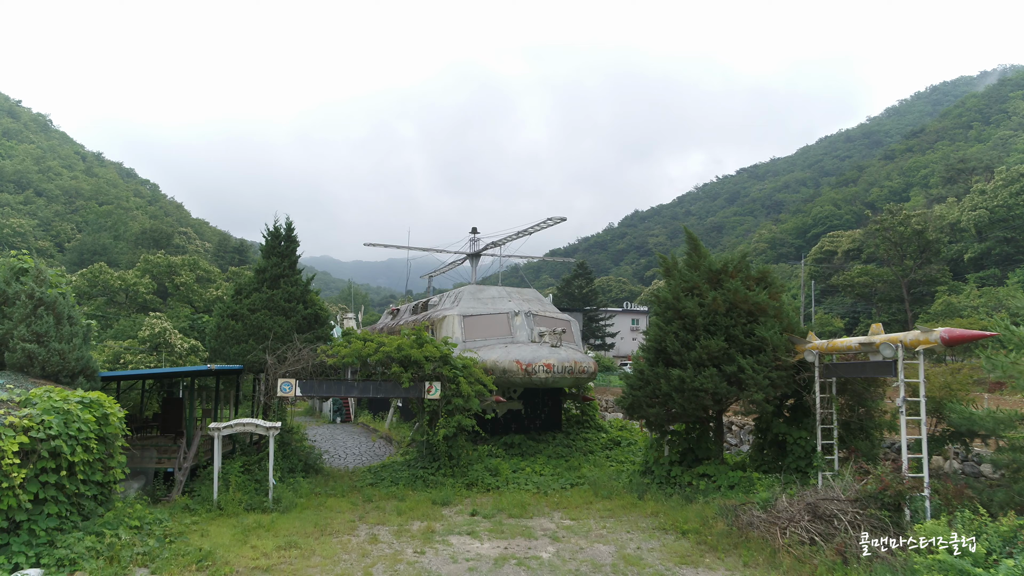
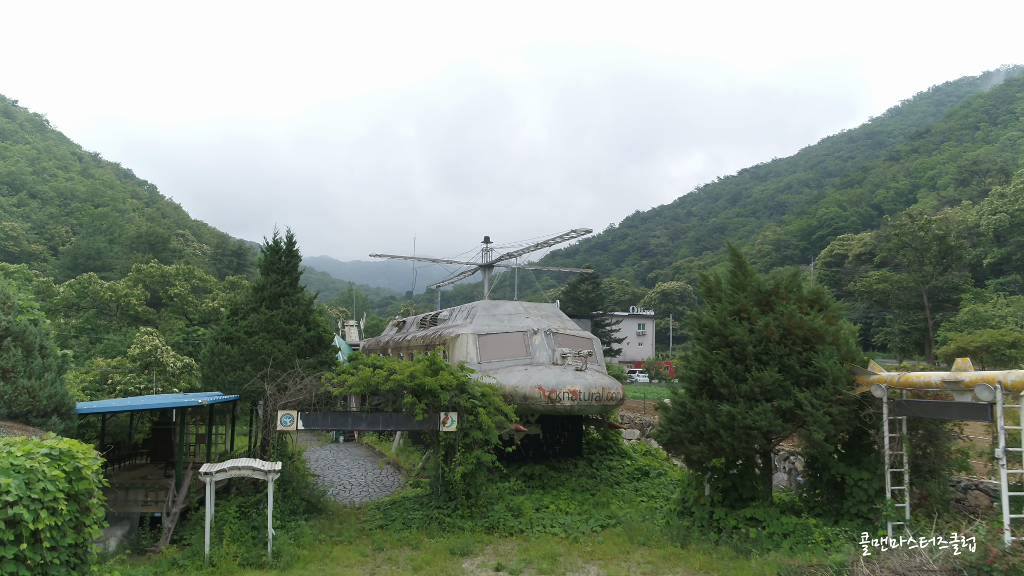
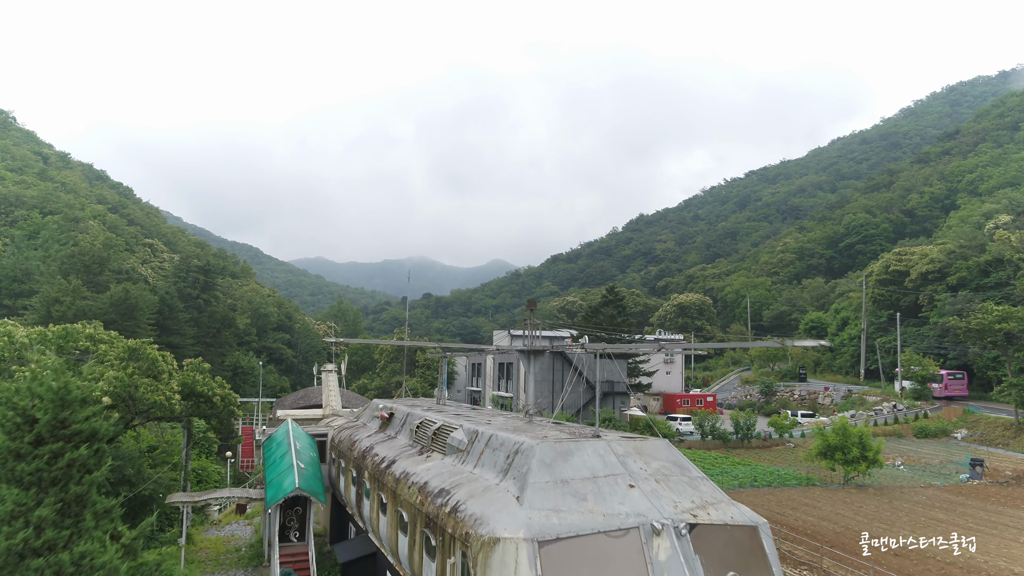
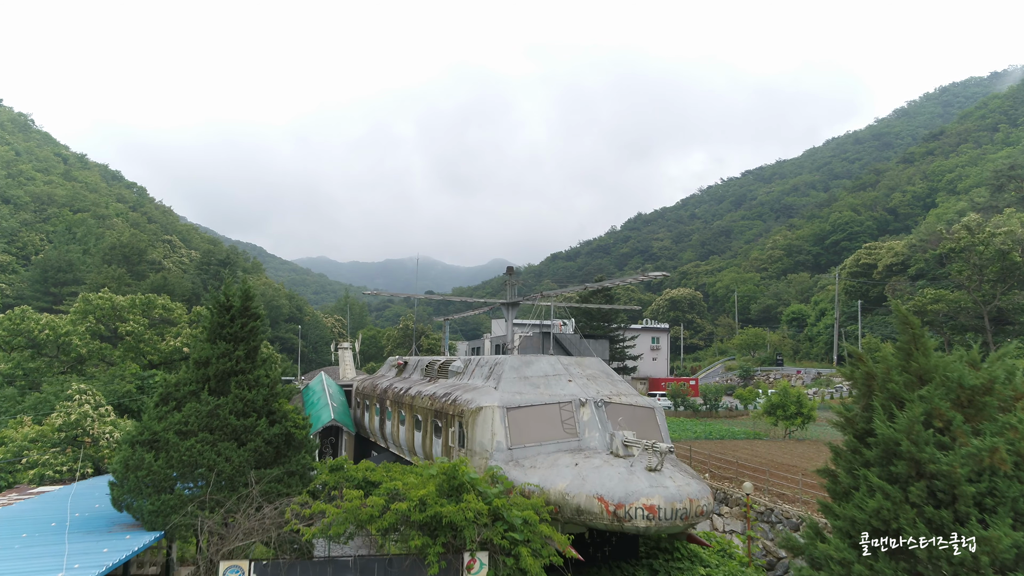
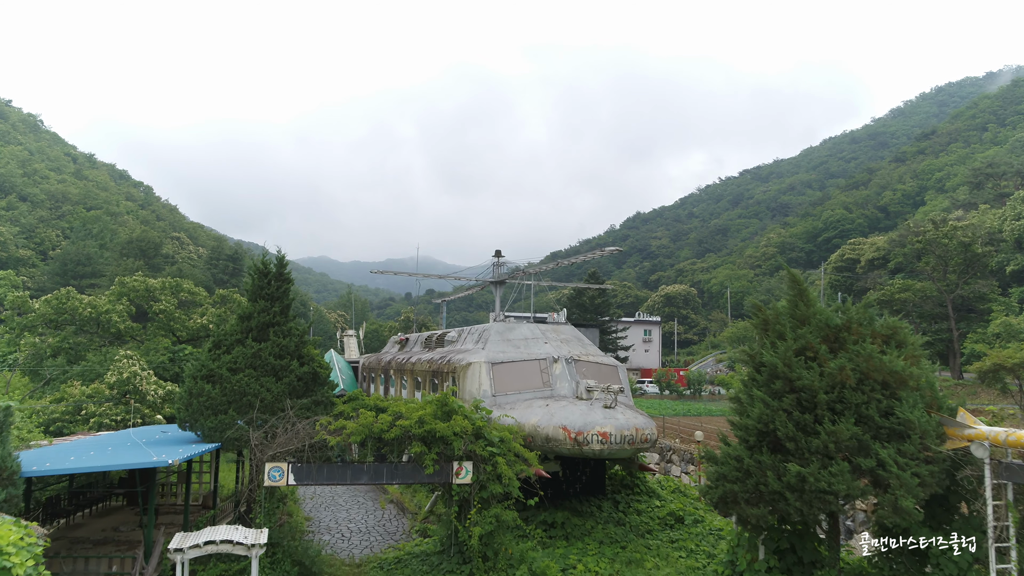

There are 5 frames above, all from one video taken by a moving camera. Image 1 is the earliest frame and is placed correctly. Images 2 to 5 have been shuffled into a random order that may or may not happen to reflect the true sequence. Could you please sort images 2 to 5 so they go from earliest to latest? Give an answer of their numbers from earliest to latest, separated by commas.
2, 5, 4, 3
